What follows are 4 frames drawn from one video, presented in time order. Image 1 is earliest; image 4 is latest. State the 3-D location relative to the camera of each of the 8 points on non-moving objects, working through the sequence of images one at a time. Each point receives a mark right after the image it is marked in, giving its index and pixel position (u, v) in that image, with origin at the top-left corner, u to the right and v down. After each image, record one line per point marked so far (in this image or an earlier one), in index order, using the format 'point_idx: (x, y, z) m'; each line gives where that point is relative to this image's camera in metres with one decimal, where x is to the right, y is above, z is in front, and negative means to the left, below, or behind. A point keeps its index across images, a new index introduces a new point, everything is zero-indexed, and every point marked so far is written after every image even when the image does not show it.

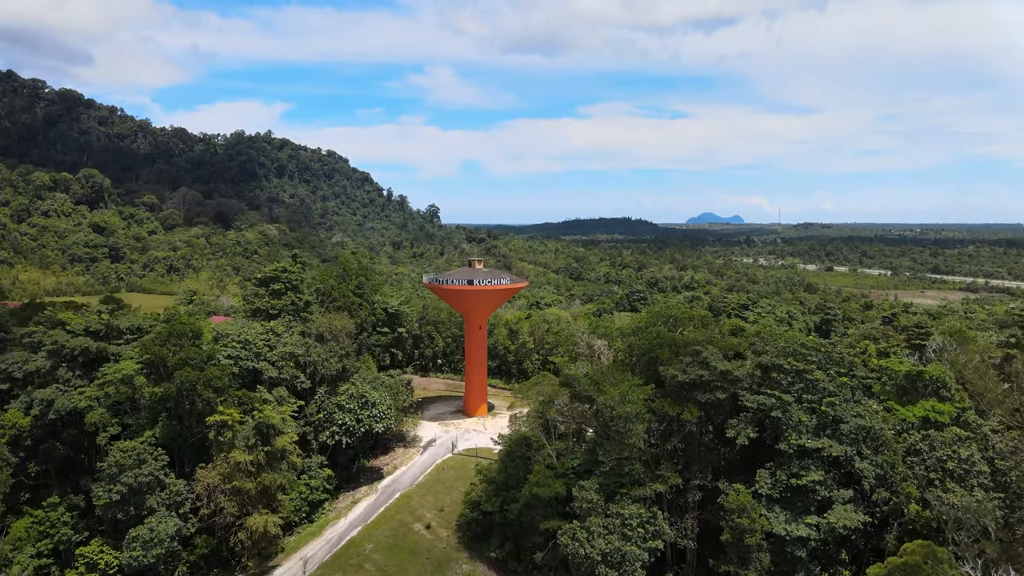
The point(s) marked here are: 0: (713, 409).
0: (+6.5, -3.9, +19.3) m
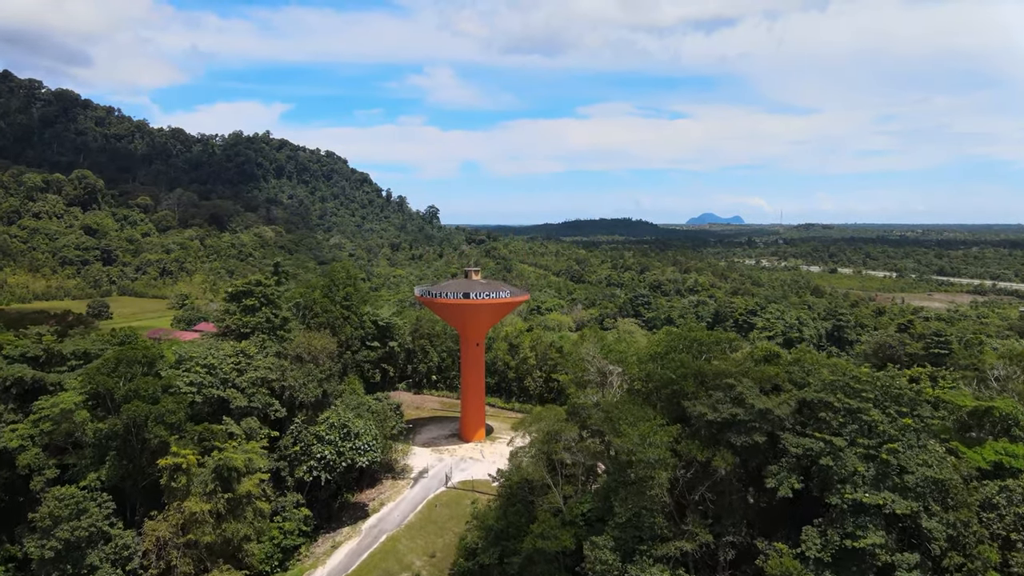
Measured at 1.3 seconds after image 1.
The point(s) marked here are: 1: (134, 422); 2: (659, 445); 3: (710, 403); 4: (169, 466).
0: (+6.5, -4.5, +16.4) m
1: (-11.7, -4.2, +18.3) m
2: (+4.0, -4.3, +16.3) m
3: (+5.5, -3.2, +16.6) m
4: (-10.5, -5.4, +18.1) m
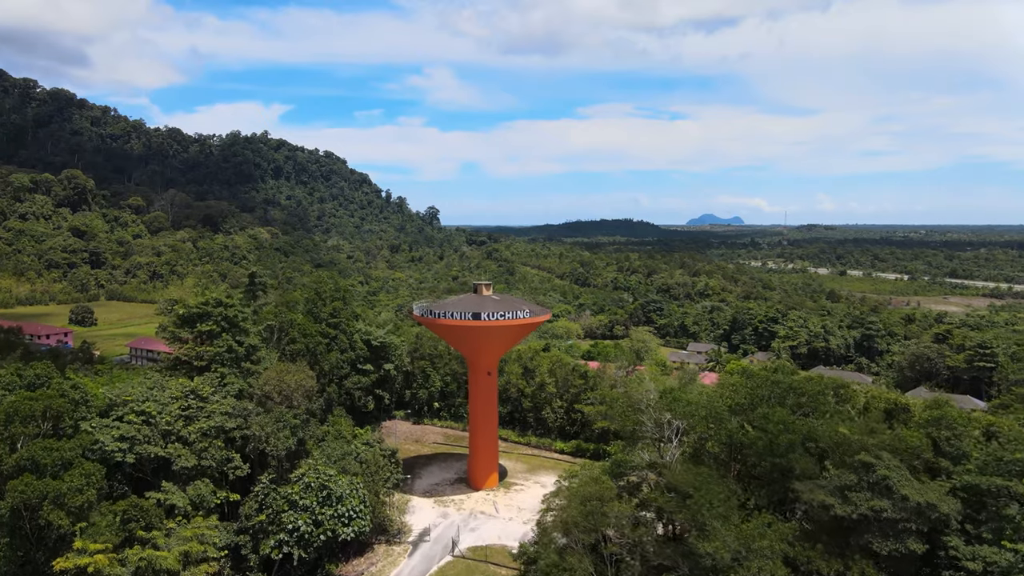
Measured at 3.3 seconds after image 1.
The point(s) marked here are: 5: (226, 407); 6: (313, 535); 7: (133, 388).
0: (+7.3, -5.2, +11.4) m
1: (-10.9, -4.9, +13.3) m
2: (+4.8, -5.0, +11.3) m
3: (+6.3, -3.9, +11.6) m
4: (-9.7, -6.1, +13.1) m
5: (-8.9, -3.7, +18.4) m
6: (-5.9, -7.4, +17.8) m
7: (-11.7, -3.1, +18.4) m
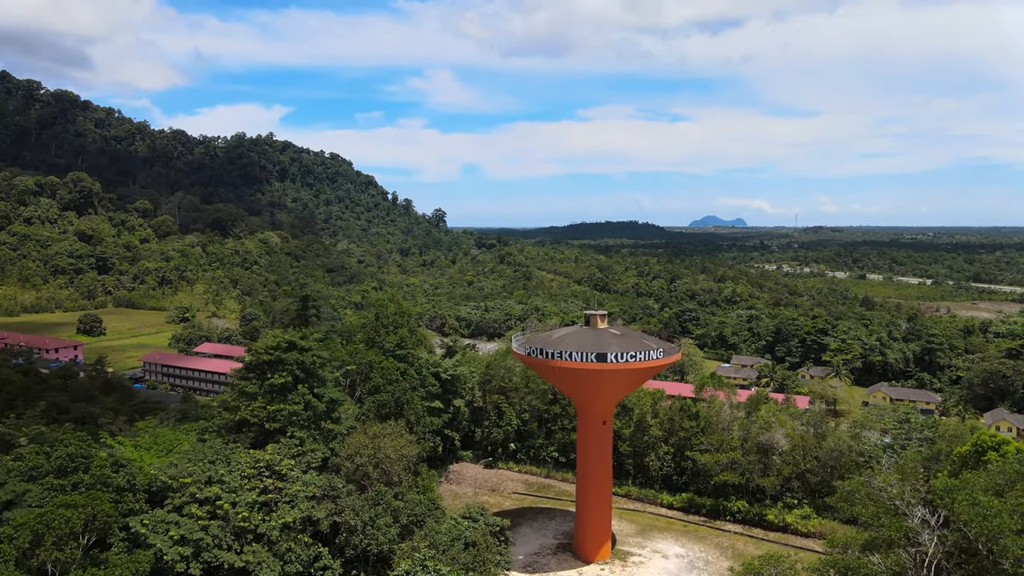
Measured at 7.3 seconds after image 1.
0: (+11.4, -6.3, +7.1) m
1: (-6.9, -5.9, +9.1) m
2: (+8.9, -6.0, +7.0) m
3: (+10.4, -4.9, +7.3) m
4: (-5.6, -7.2, +8.8) m
5: (-4.8, -4.7, +14.2) m
6: (-1.9, -8.4, +13.5) m
7: (-7.6, -4.1, +14.1) m
